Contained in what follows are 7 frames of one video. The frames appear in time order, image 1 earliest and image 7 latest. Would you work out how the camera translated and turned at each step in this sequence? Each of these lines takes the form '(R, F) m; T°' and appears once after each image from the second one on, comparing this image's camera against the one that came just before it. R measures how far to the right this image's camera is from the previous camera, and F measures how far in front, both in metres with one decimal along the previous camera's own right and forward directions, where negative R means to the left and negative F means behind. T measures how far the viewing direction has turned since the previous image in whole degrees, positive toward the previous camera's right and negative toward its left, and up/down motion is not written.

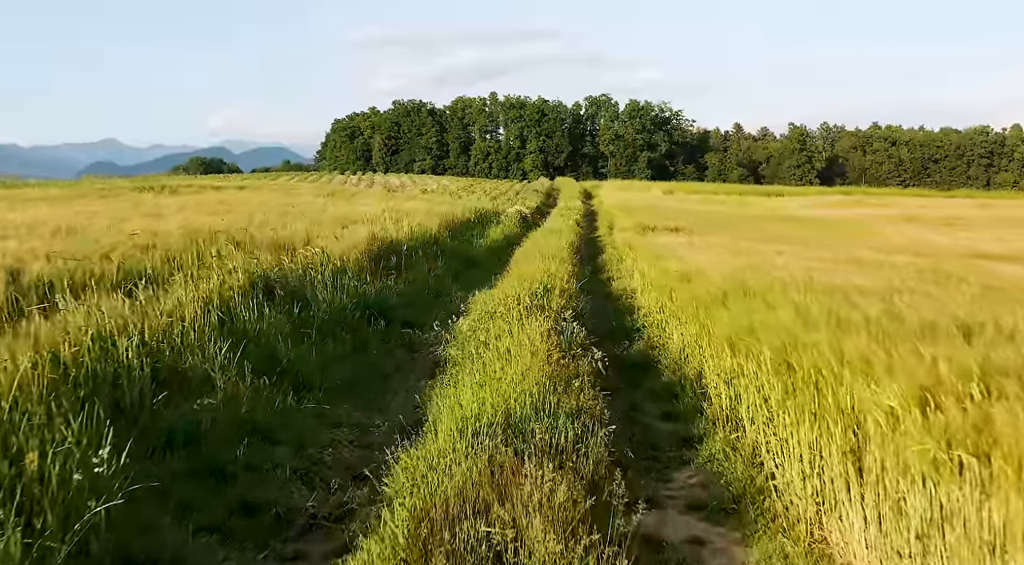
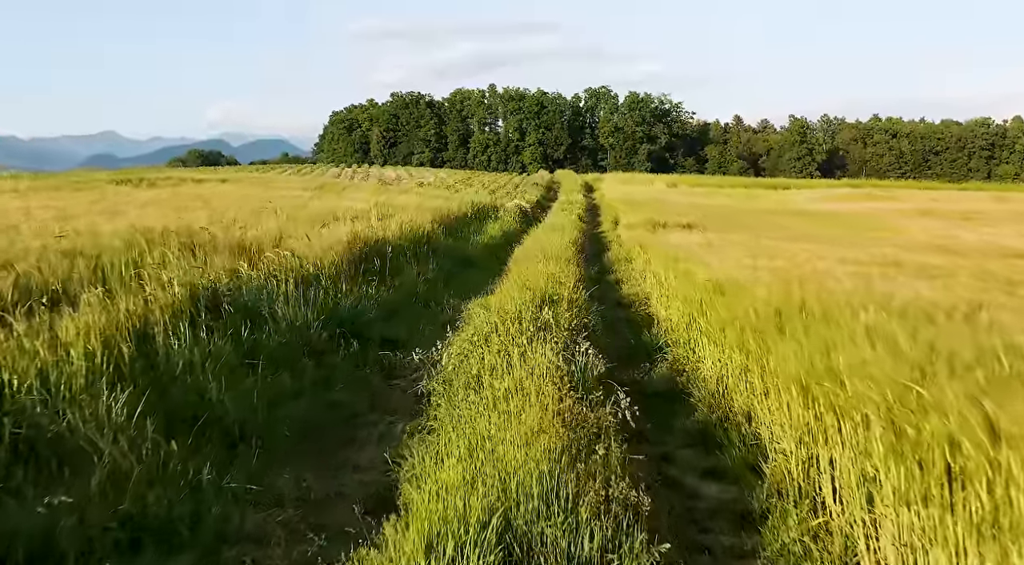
(0.0, +1.2) m; 0°
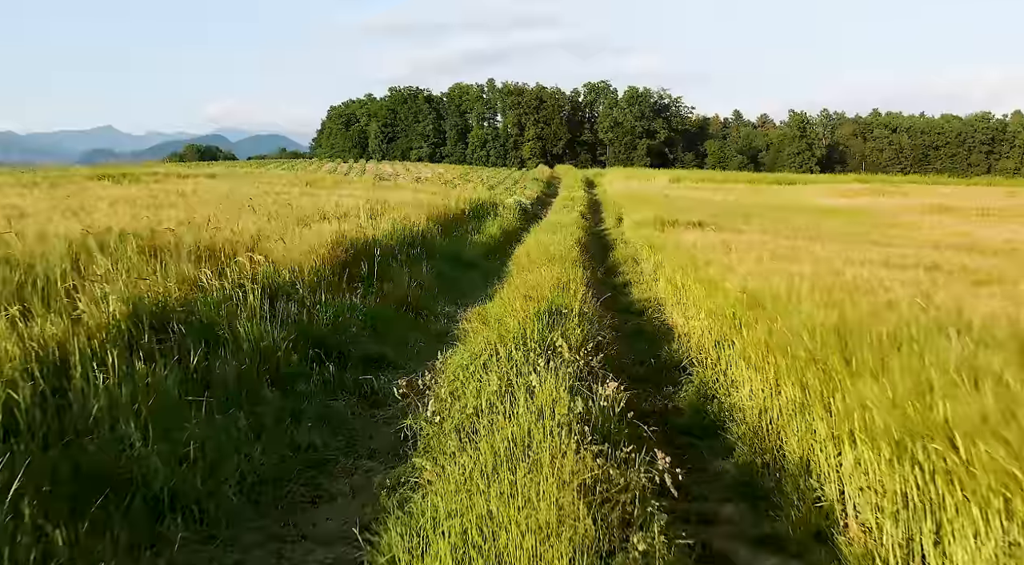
(0.0, +0.8) m; 0°
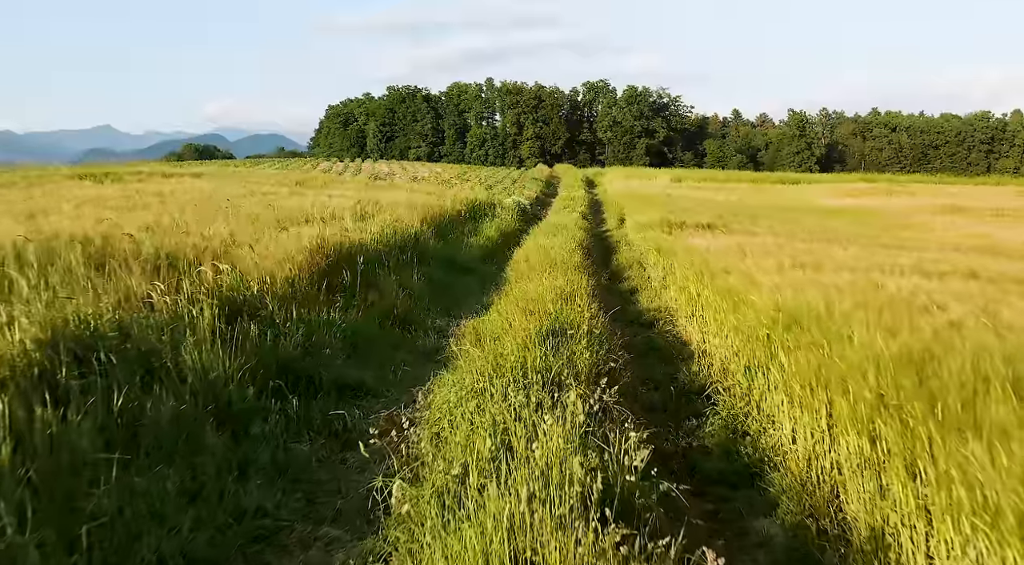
(0.0, +0.8) m; 0°
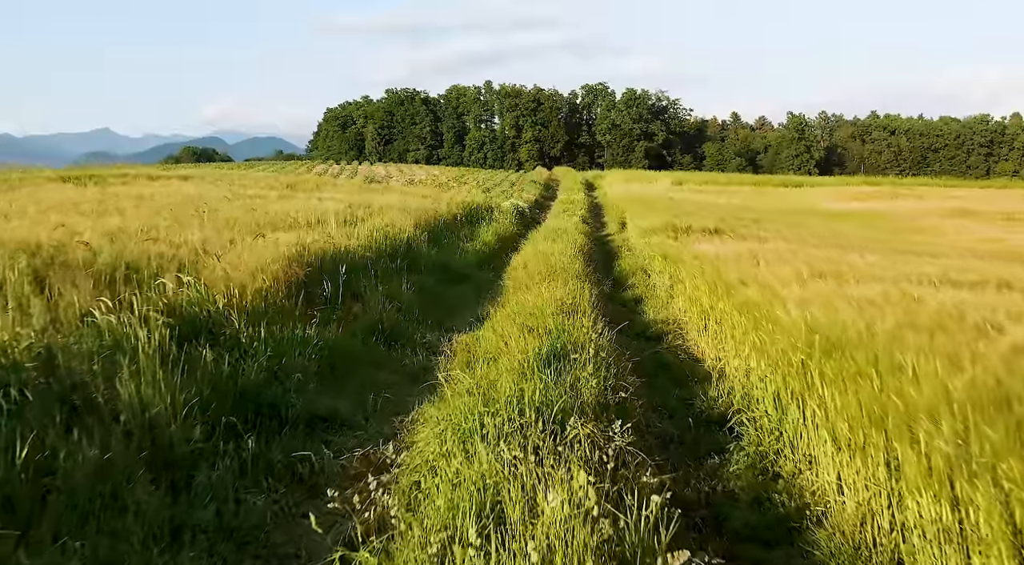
(0.0, +0.6) m; 0°
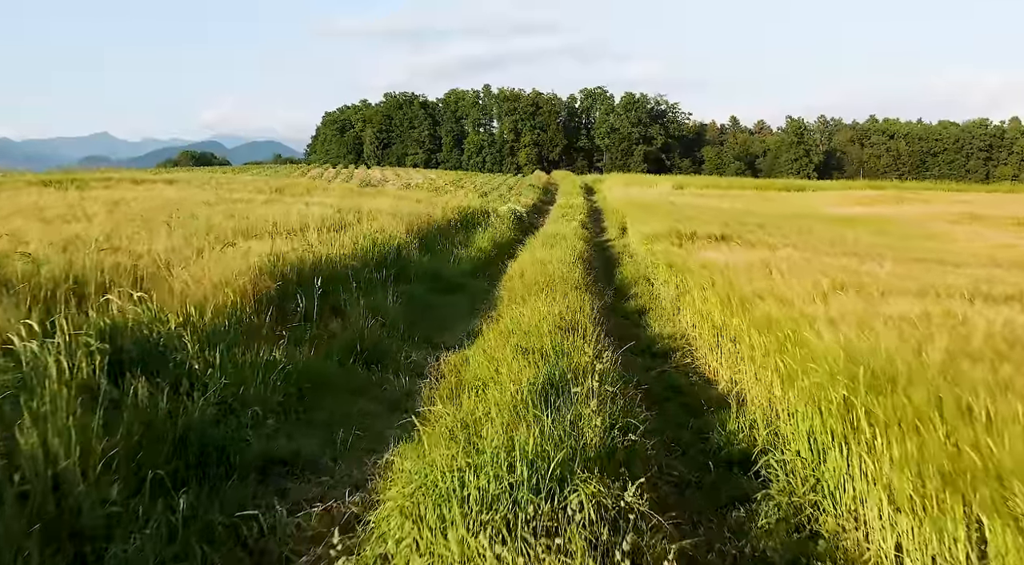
(0.0, +0.6) m; 0°
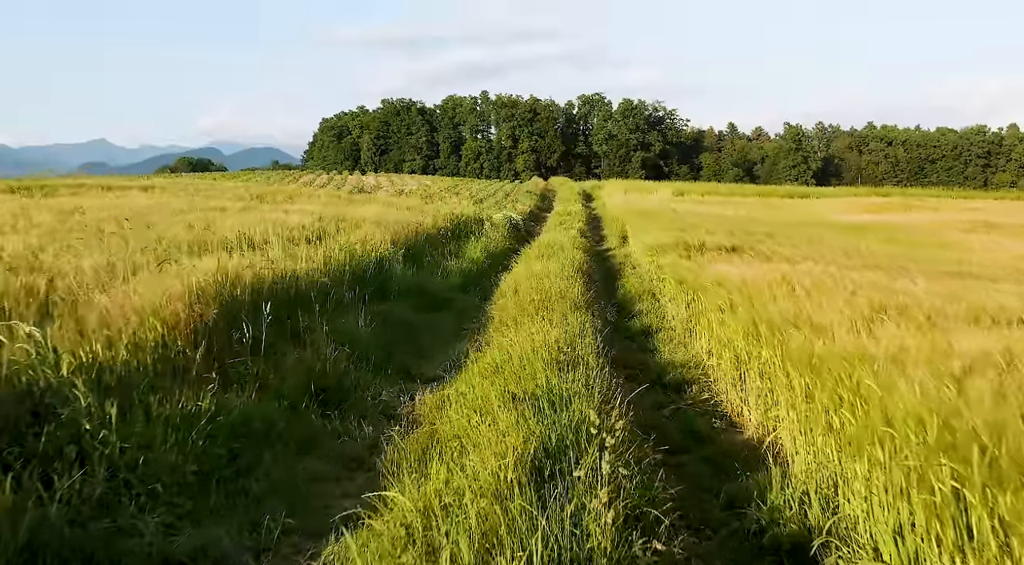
(+0.1, +0.9) m; 0°
